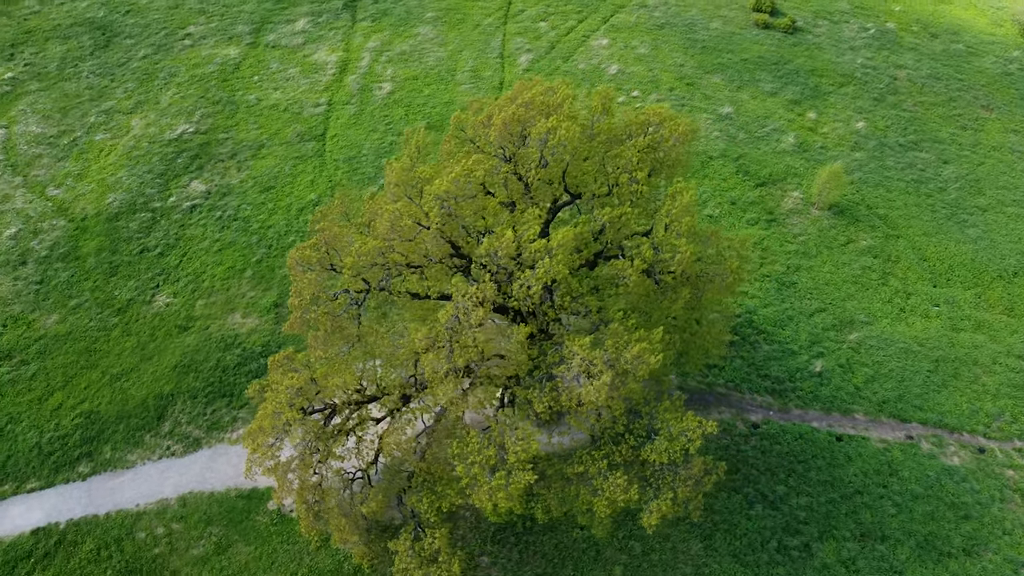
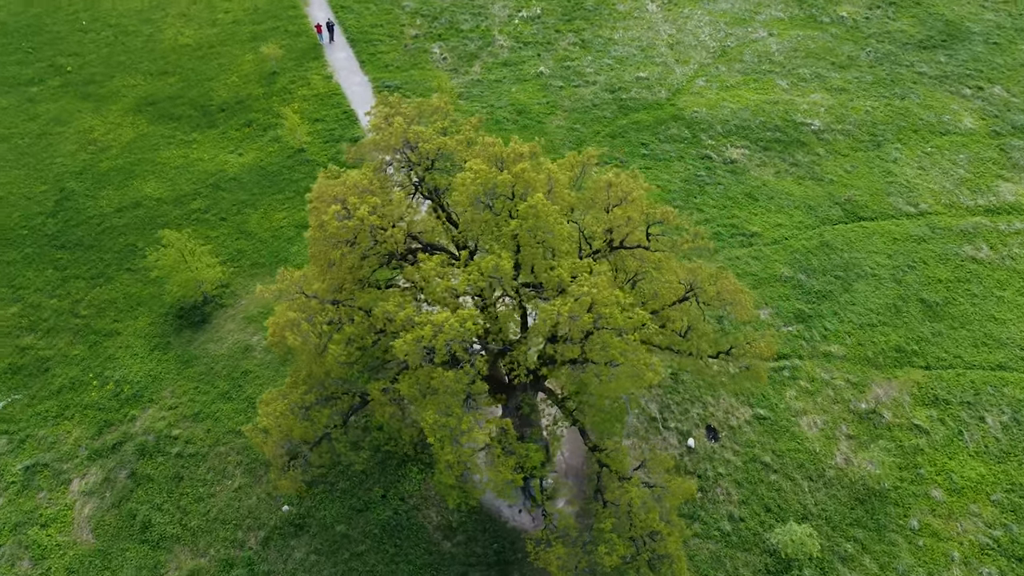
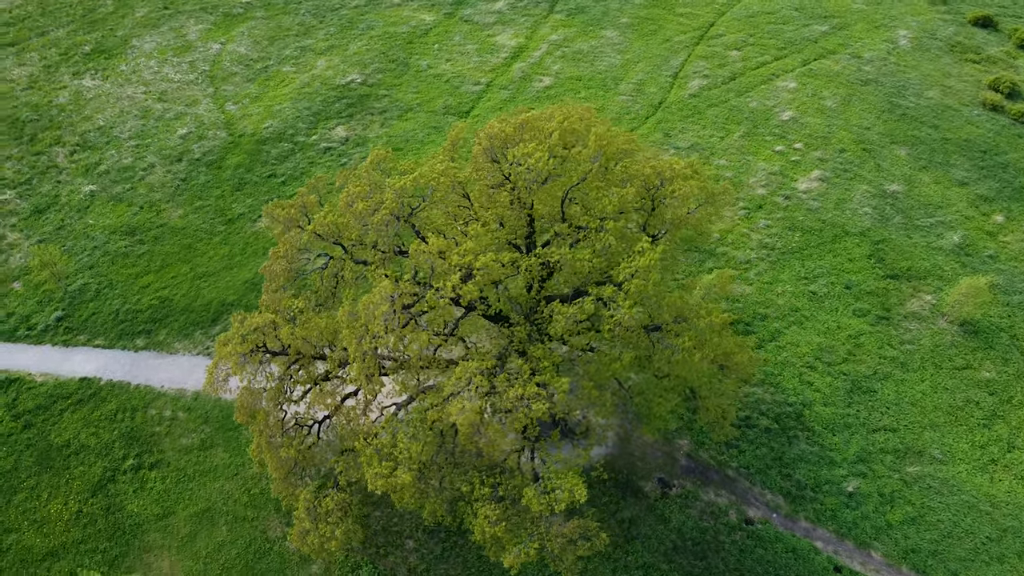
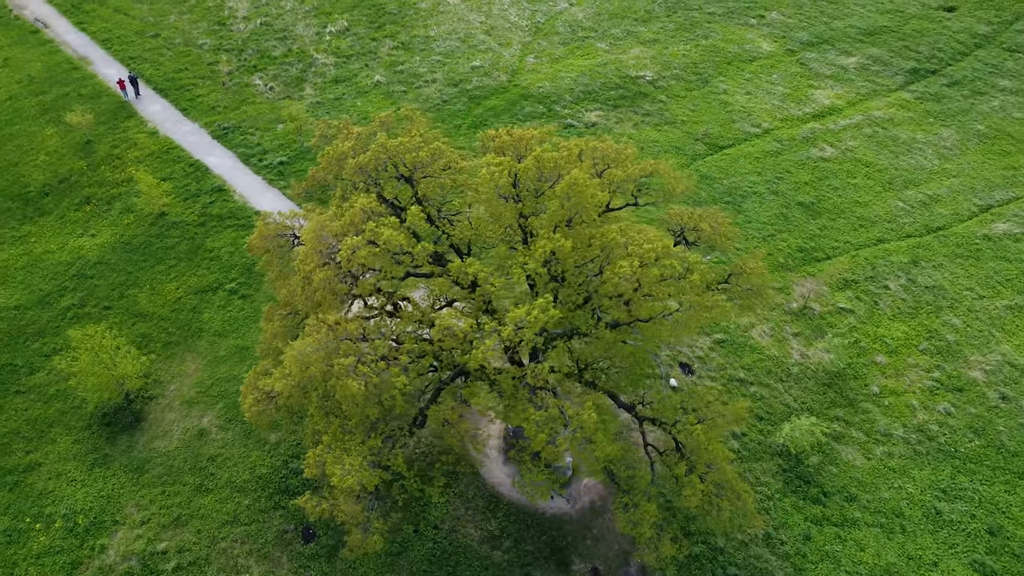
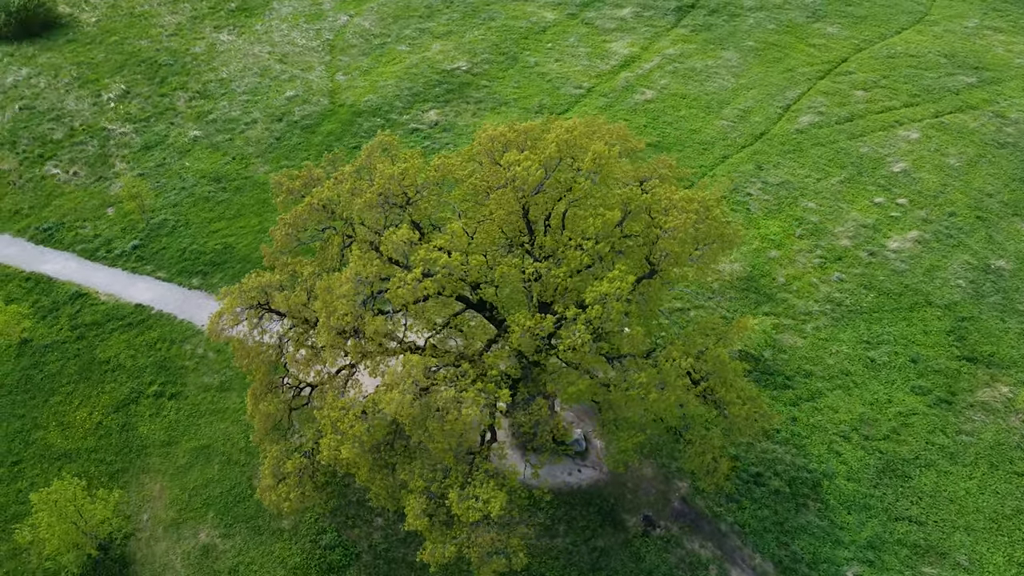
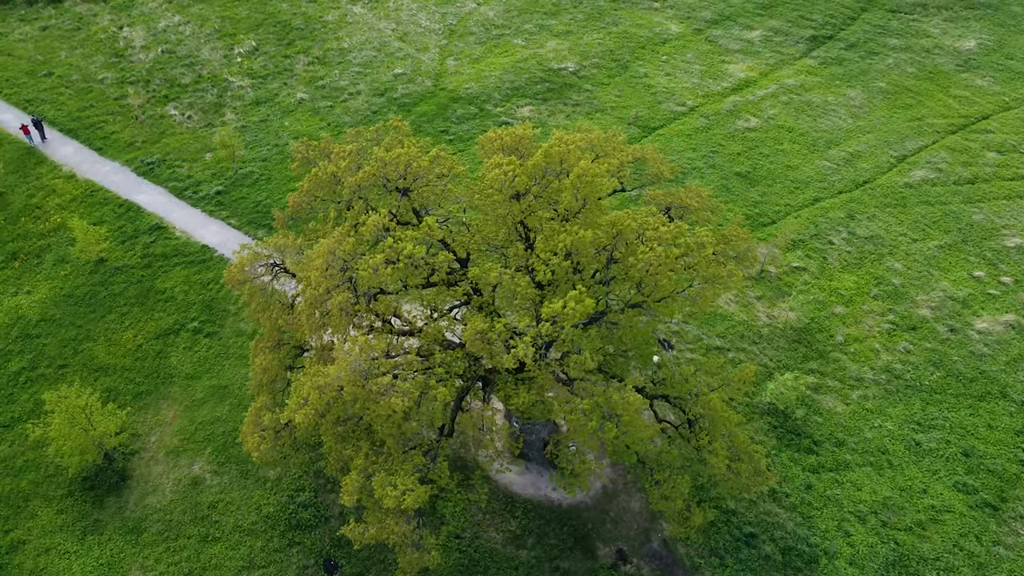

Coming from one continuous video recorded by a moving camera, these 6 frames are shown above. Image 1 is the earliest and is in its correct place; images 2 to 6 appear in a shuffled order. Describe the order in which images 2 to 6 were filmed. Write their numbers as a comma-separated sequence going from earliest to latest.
3, 5, 6, 4, 2
